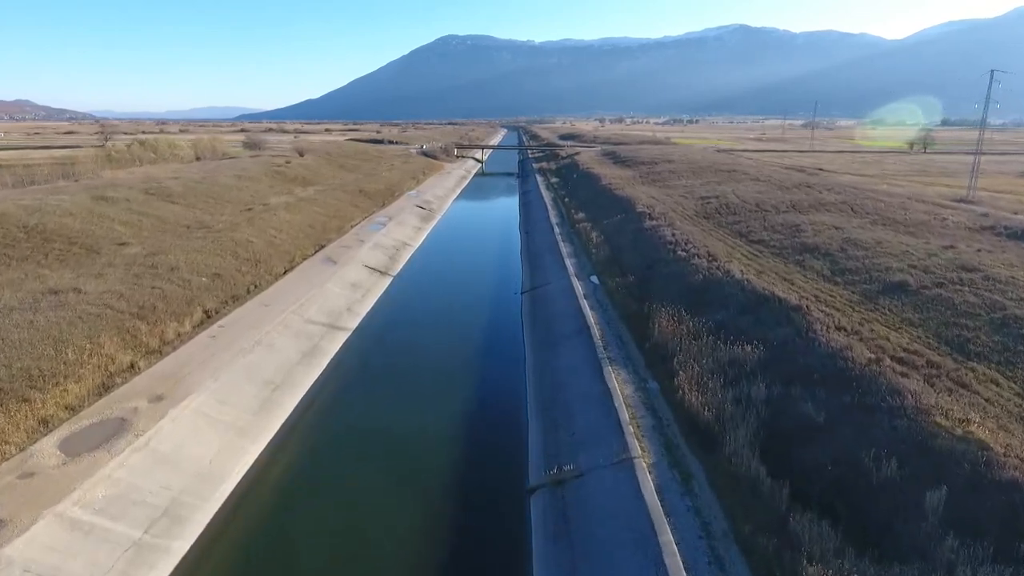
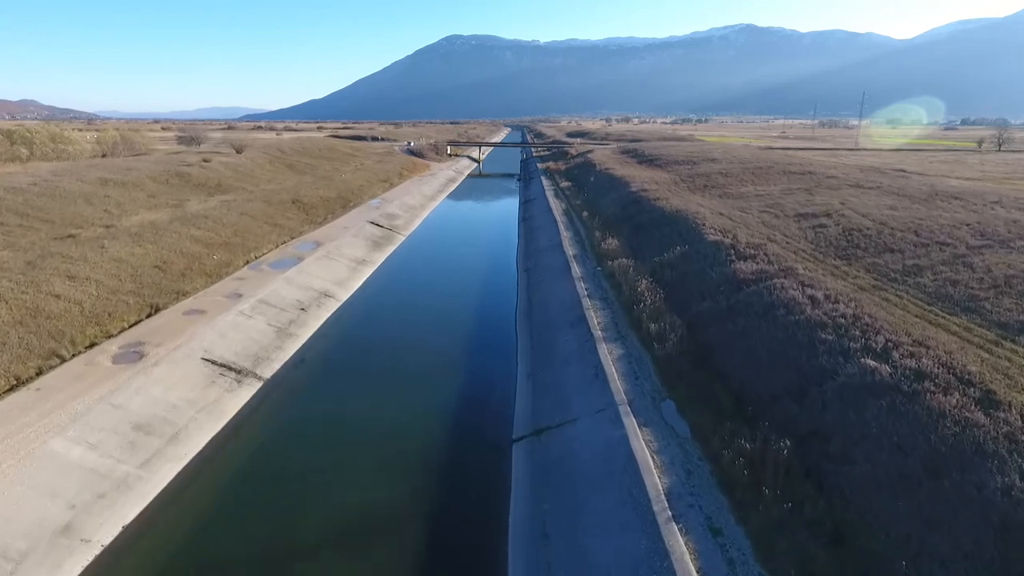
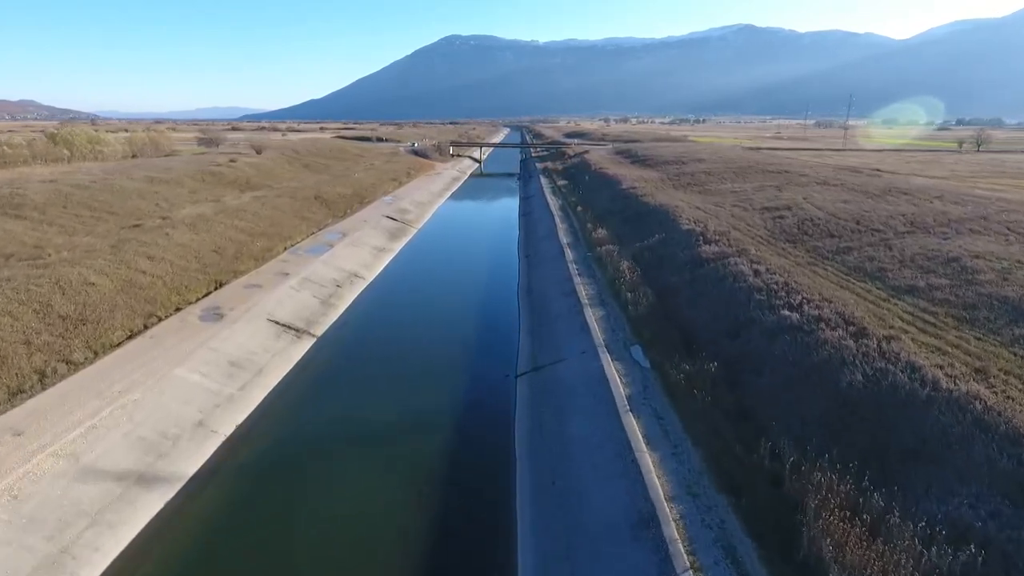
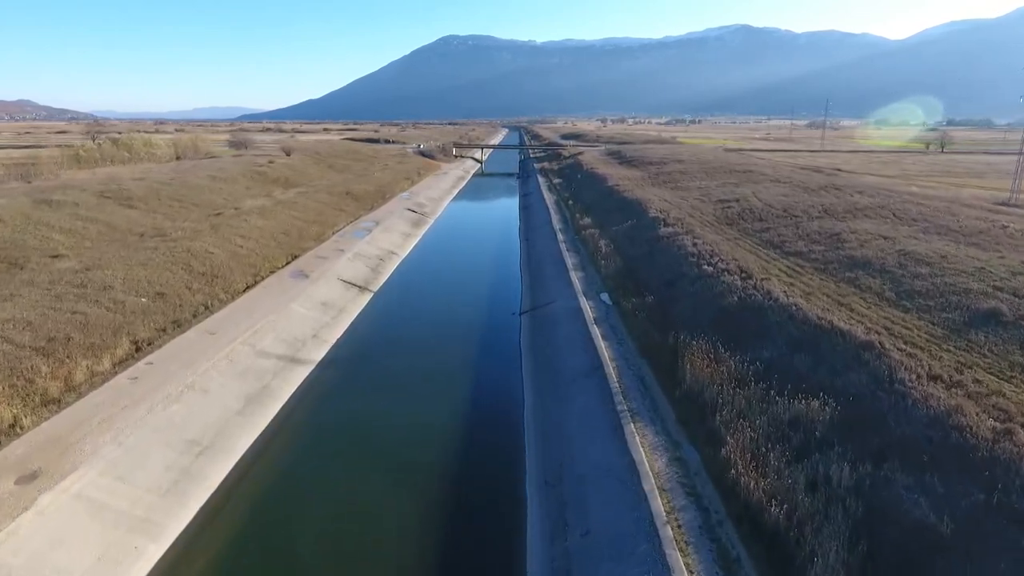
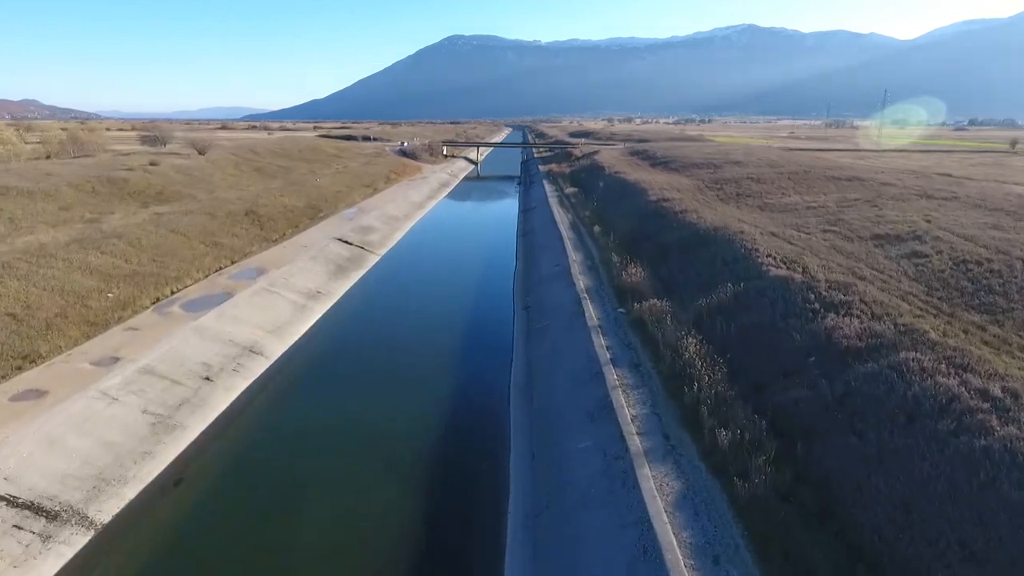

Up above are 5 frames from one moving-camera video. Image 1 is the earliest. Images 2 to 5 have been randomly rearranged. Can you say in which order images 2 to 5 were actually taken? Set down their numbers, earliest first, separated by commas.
4, 3, 2, 5
